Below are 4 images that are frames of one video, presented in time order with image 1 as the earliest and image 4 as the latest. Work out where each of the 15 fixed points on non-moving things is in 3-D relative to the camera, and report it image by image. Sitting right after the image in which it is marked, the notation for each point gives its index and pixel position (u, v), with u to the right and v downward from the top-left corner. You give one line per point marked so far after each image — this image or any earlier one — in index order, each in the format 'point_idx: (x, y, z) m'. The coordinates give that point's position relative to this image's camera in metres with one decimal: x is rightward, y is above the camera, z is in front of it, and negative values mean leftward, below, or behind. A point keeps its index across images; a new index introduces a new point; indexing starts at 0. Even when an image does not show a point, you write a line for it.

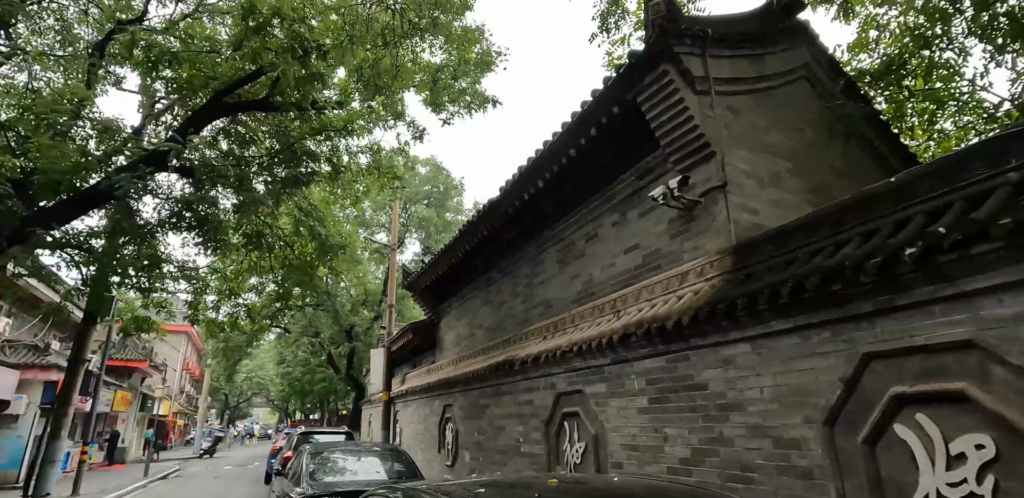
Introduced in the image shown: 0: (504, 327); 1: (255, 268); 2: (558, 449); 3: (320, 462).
0: (-0.1, -1.4, +8.8) m
1: (-6.2, -0.5, +11.9) m
2: (+0.6, -2.6, +6.3) m
3: (-2.7, -2.9, +6.7) m
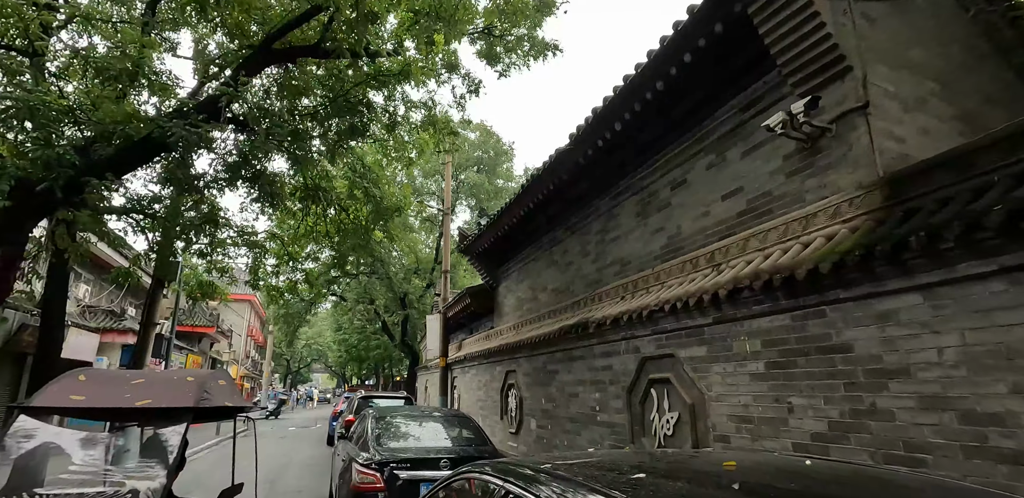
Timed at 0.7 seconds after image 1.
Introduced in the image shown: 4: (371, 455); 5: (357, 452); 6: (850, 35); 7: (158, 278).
0: (+1.0, -0.7, +8.2) m
1: (-4.8, +0.4, +11.7) m
2: (+1.5, -2.0, +5.6) m
3: (-1.7, -2.3, +6.4) m
4: (-1.6, -2.3, +5.4) m
5: (-2.0, -2.6, +6.2) m
6: (+3.0, +1.9, +4.3) m
7: (-8.2, -0.7, +11.3) m
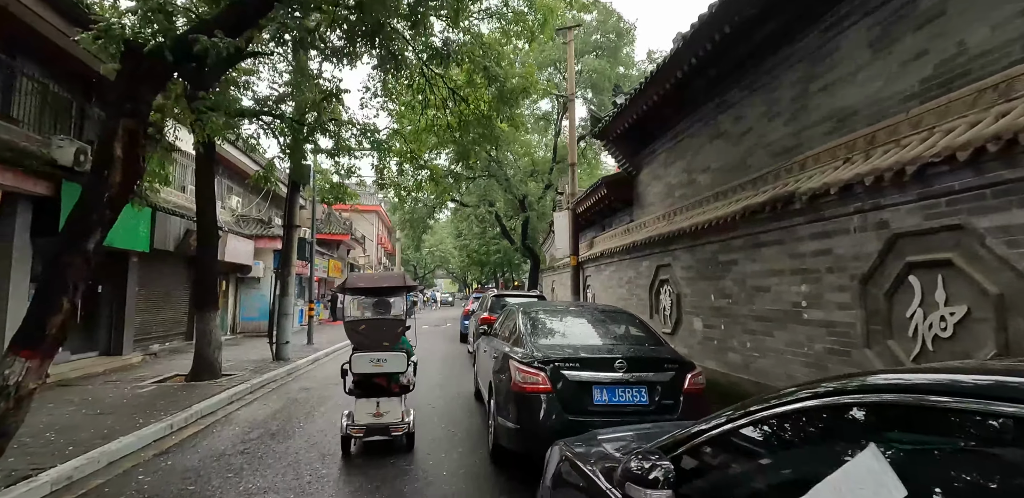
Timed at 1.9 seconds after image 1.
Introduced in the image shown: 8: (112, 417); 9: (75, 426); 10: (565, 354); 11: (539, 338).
0: (+3.2, +1.2, +6.5) m
1: (-1.8, +2.8, +10.9) m
2: (+3.2, -0.6, +4.2) m
3: (+0.3, -0.8, +5.6) m
4: (+0.2, -1.0, +4.7) m
5: (-0.1, -1.1, +5.5) m
6: (+4.2, +3.0, +1.9) m
7: (-5.2, +1.6, +11.4) m
8: (-4.8, -2.0, +5.8) m
9: (-4.9, -2.0, +5.4) m
10: (+0.5, -0.9, +4.3) m
11: (+0.3, -0.9, +5.1) m
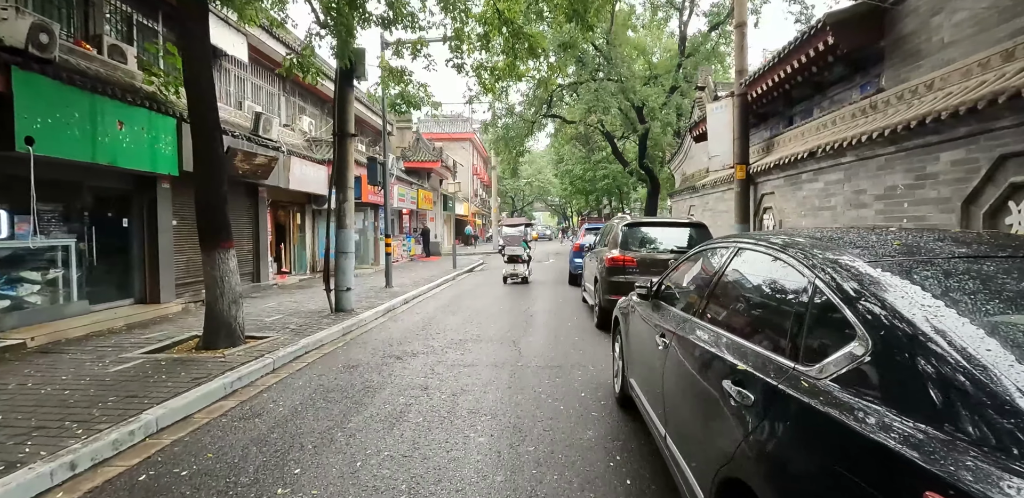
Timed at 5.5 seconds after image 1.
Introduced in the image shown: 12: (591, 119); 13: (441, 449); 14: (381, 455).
0: (+4.3, +2.0, +2.0) m
1: (+0.2, +4.2, +7.1) m
2: (+3.9, -0.1, -0.1) m
3: (+1.3, -0.1, +2.0) m
4: (+1.0, -0.4, +1.1) m
5: (+1.0, -0.4, +2.0) m
6: (+4.3, +3.2, -2.9) m
7: (-3.0, +3.0, +8.4) m
8: (-3.6, -1.3, +3.4) m
9: (-3.8, -1.3, +3.0) m
10: (+1.3, -0.4, +0.7) m
11: (+1.2, -0.3, +1.5) m
12: (+2.9, +4.8, +18.1) m
13: (-0.5, -1.4, +3.4) m
14: (-0.9, -1.4, +3.3) m
